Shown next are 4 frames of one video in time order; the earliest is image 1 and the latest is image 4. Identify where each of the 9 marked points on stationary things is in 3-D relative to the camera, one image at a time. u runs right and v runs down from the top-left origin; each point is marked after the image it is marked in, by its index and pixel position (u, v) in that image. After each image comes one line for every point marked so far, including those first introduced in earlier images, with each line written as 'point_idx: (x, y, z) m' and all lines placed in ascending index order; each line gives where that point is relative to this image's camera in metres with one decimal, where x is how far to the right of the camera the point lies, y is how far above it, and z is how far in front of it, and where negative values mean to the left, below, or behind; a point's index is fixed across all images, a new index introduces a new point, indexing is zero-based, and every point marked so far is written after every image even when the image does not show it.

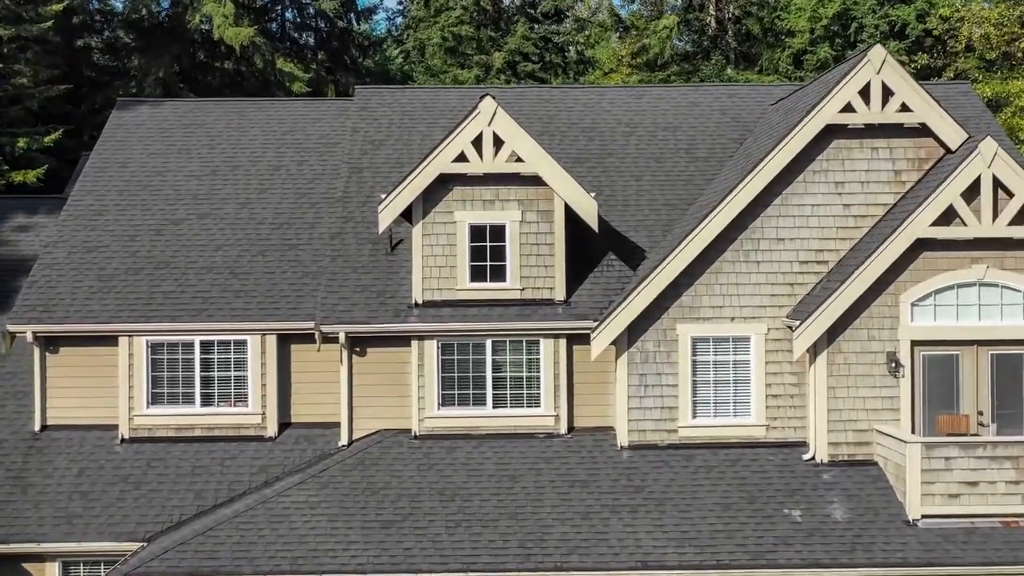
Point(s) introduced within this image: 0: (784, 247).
0: (+4.2, +0.6, +17.8) m
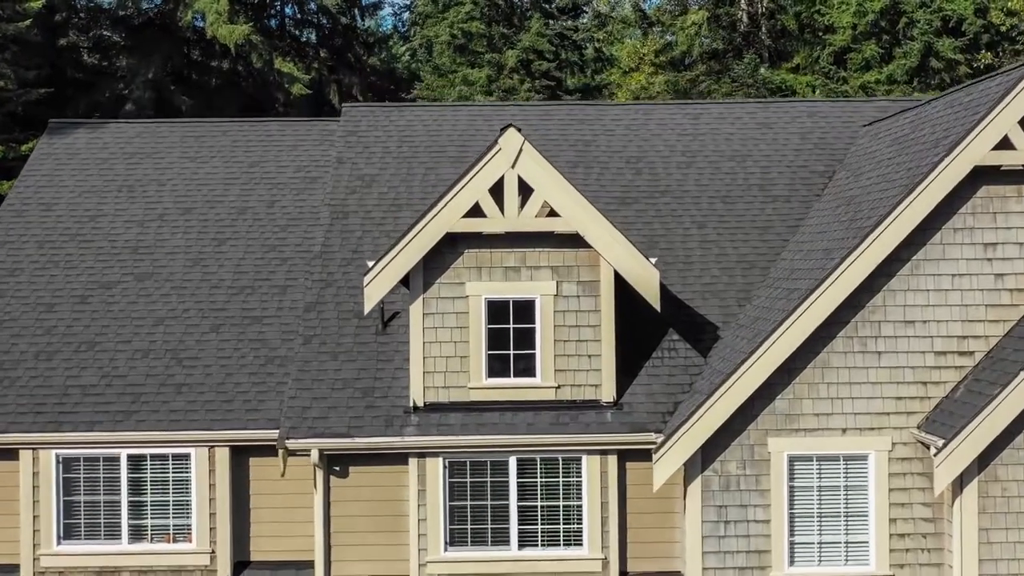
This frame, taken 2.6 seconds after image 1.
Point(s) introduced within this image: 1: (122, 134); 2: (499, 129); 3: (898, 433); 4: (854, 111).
0: (+4.6, -0.5, +13.1) m
1: (-6.6, +2.6, +19.2) m
2: (-0.2, +2.6, +18.8) m
3: (+4.4, -1.7, +13.1) m
4: (+5.7, +2.9, +19.1) m
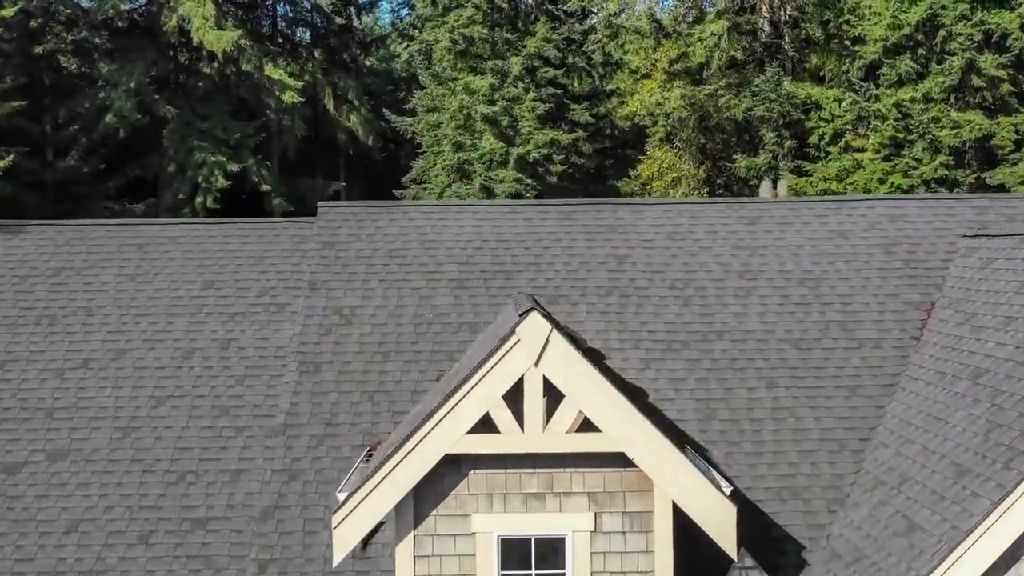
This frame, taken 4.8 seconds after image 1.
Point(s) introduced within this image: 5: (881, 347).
0: (+4.8, -2.6, +9.5) m
1: (-6.4, +0.6, +15.6) m
2: (0.0, +0.6, +15.2) m
3: (+4.6, -3.7, +9.6) m
4: (+5.9, +1.0, +15.5) m
5: (+4.4, -0.7, +13.5) m
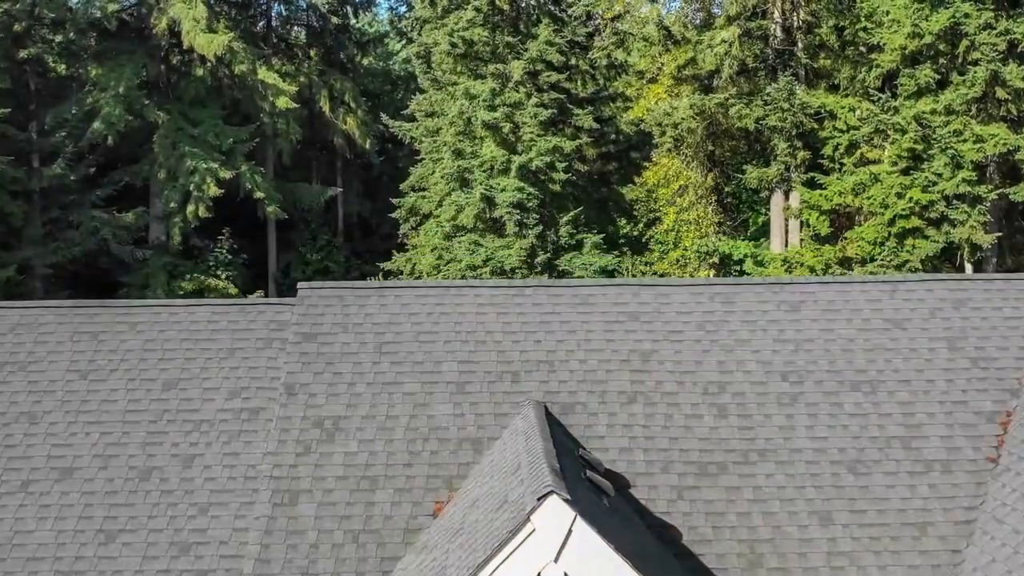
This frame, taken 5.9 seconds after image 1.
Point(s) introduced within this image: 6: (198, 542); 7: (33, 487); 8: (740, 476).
0: (+4.9, -3.8, +7.6) m
1: (-6.3, -0.5, +13.7) m
2: (+0.1, -0.5, +13.3) m
3: (+4.7, -4.9, +7.7) m
4: (+6.0, -0.2, +13.5) m
5: (+4.5, -1.9, +11.5) m
6: (-3.1, -2.5, +11.3) m
7: (-5.0, -2.1, +11.8) m
8: (+2.3, -1.9, +11.5) m
